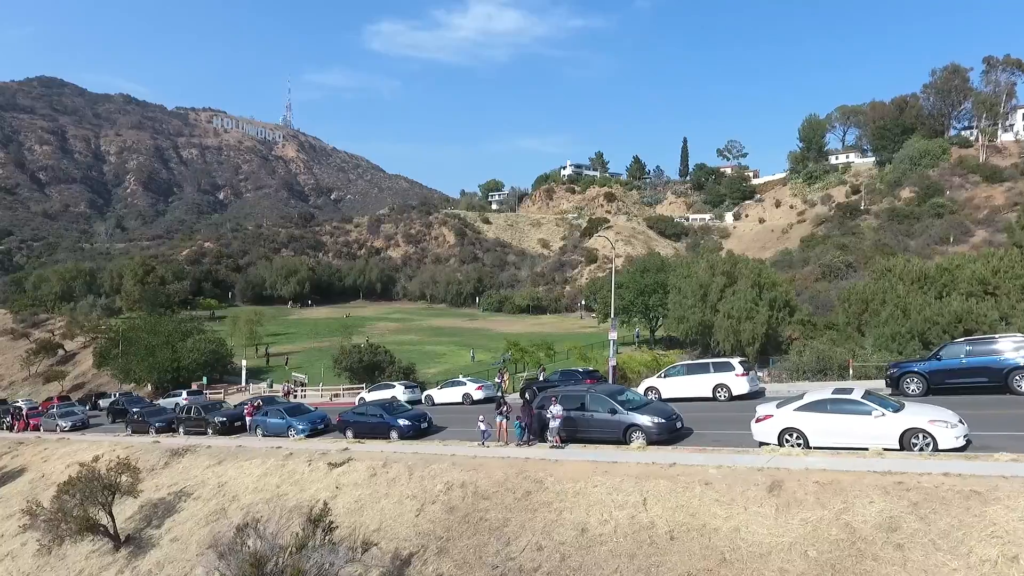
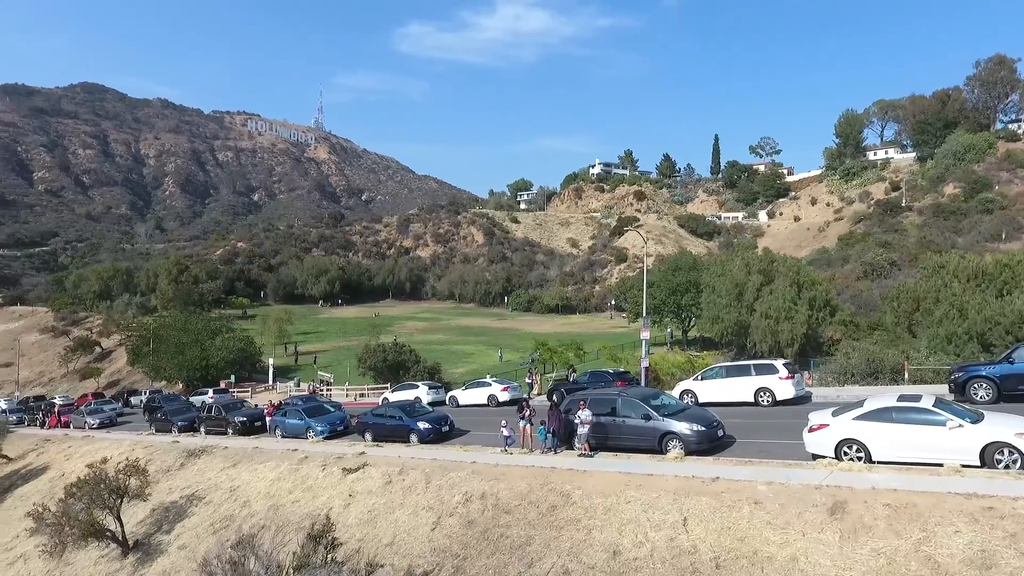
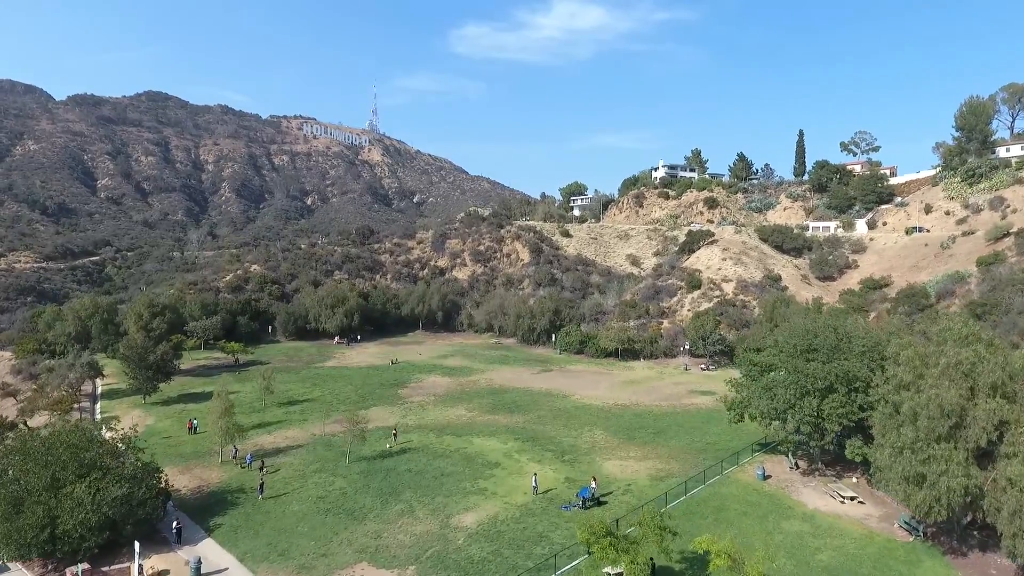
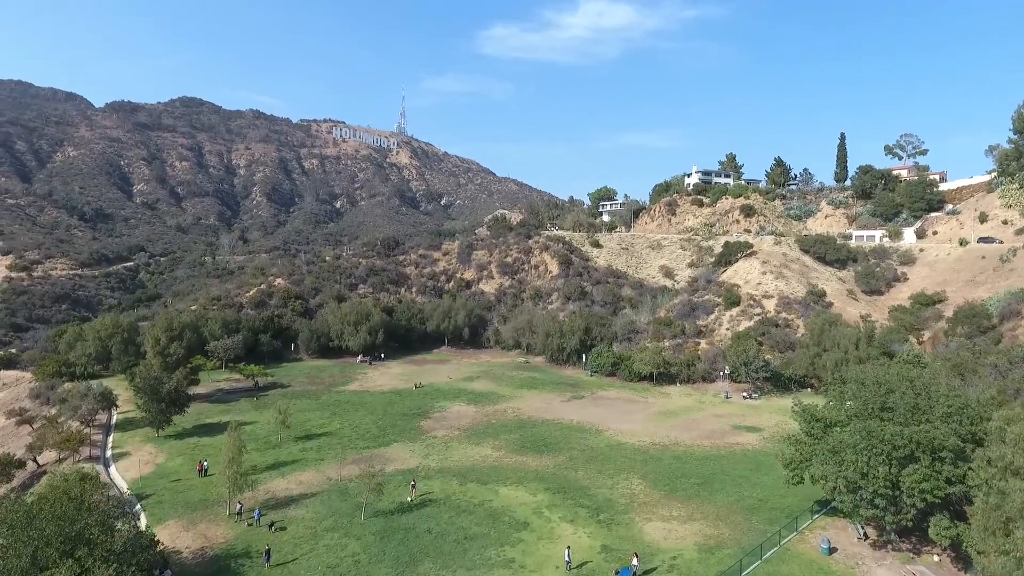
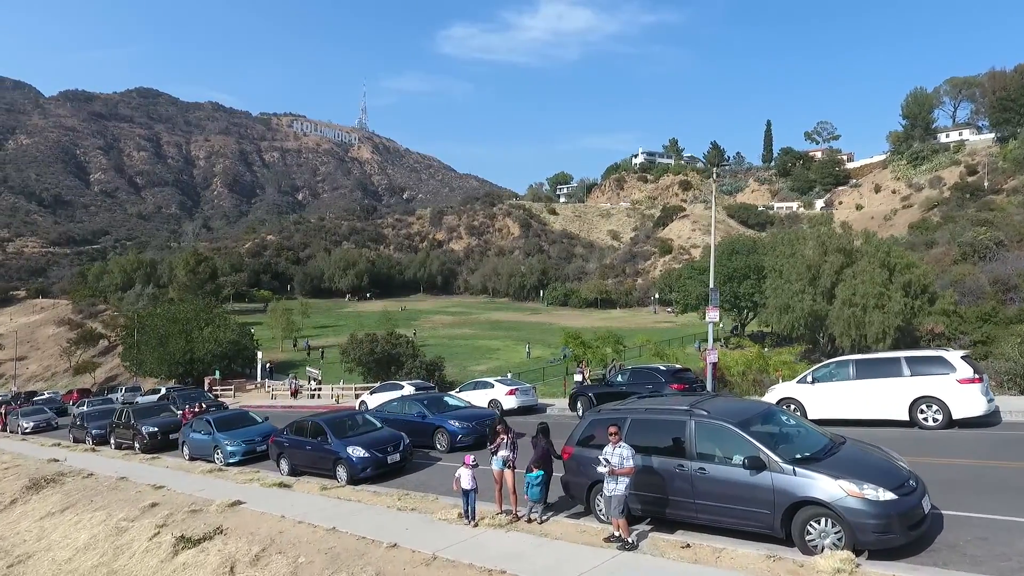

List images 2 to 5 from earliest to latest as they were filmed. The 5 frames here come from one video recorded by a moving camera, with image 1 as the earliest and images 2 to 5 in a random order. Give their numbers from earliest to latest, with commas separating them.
2, 5, 3, 4
